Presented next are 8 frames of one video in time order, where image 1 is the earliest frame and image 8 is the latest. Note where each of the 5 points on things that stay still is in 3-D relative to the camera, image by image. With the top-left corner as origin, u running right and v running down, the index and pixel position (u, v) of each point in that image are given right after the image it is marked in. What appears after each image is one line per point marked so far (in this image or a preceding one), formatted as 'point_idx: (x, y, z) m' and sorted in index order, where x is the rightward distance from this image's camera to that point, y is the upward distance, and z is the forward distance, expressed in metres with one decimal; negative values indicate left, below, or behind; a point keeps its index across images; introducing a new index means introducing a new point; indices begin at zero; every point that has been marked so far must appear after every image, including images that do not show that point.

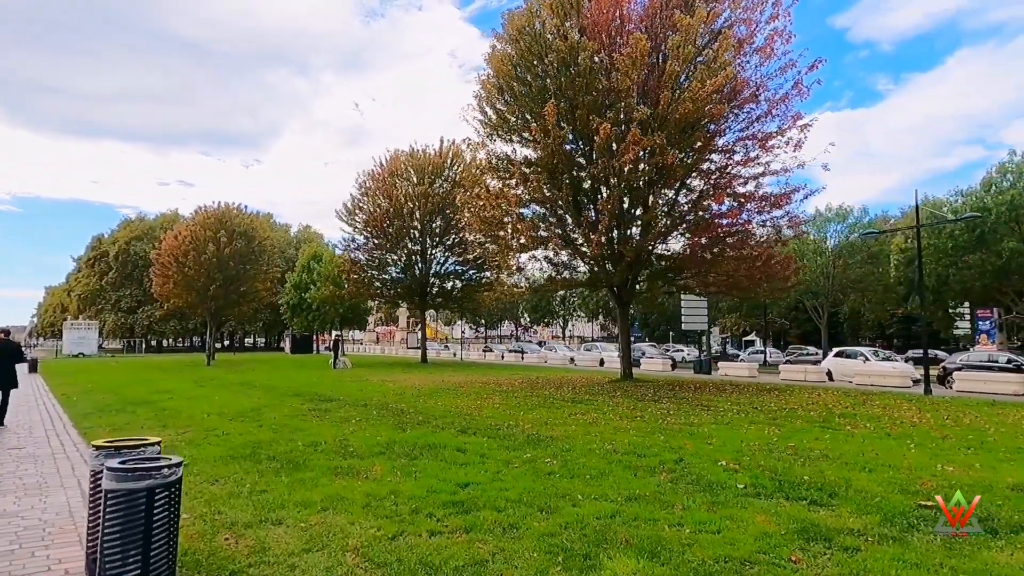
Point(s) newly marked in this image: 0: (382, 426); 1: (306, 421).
0: (-2.4, -2.7, +12.8) m
1: (-4.3, -2.8, +13.8) m
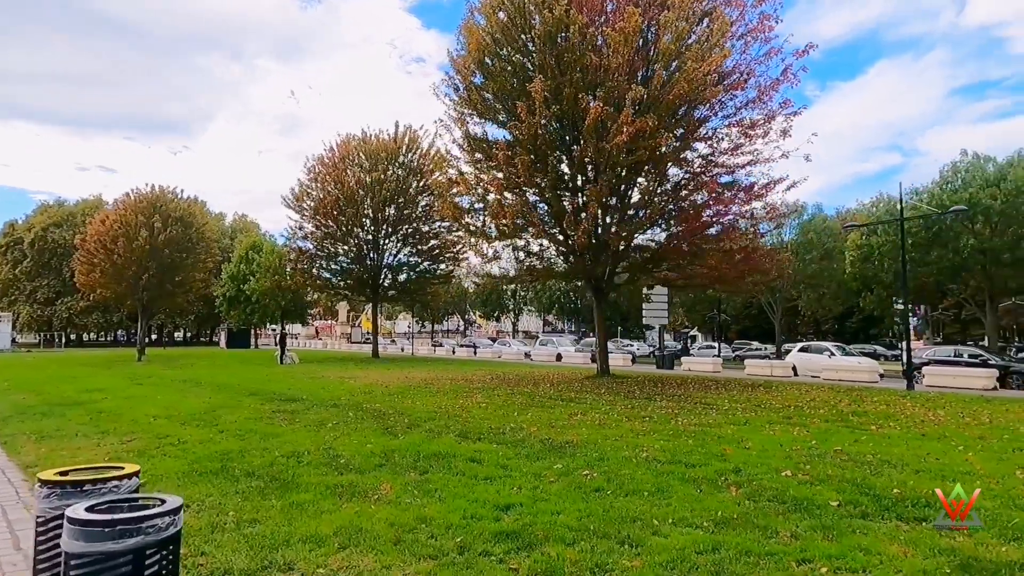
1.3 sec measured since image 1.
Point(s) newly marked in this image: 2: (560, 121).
0: (-2.4, -2.4, +11.2) m
1: (-4.3, -2.5, +12.1) m
2: (+1.6, +4.9, +19.2) m
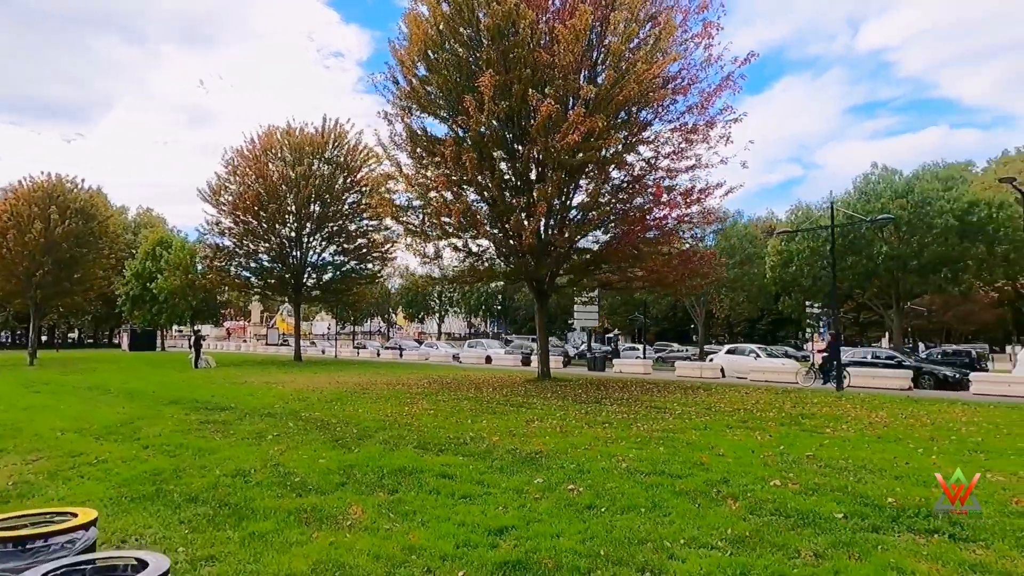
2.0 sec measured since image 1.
0: (-3.0, -2.4, +10.3) m
1: (-5.0, -2.5, +11.0) m
2: (0.0, +4.9, +18.7) m
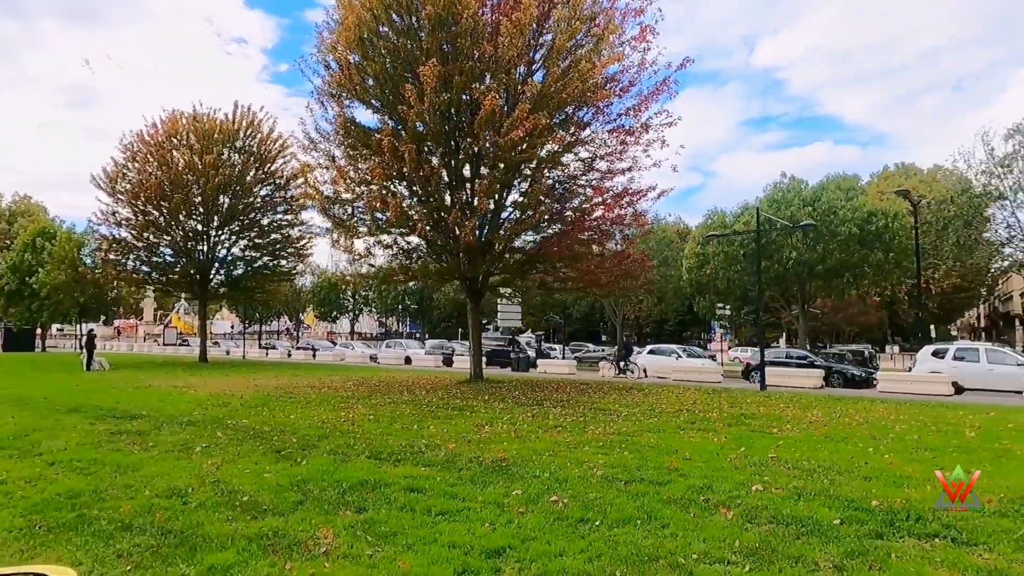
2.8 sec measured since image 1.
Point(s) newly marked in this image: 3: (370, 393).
0: (-3.6, -2.4, +9.4) m
1: (-5.7, -2.4, +9.8) m
2: (-1.6, +4.9, +18.1) m
3: (-4.0, -2.9, +18.6) m
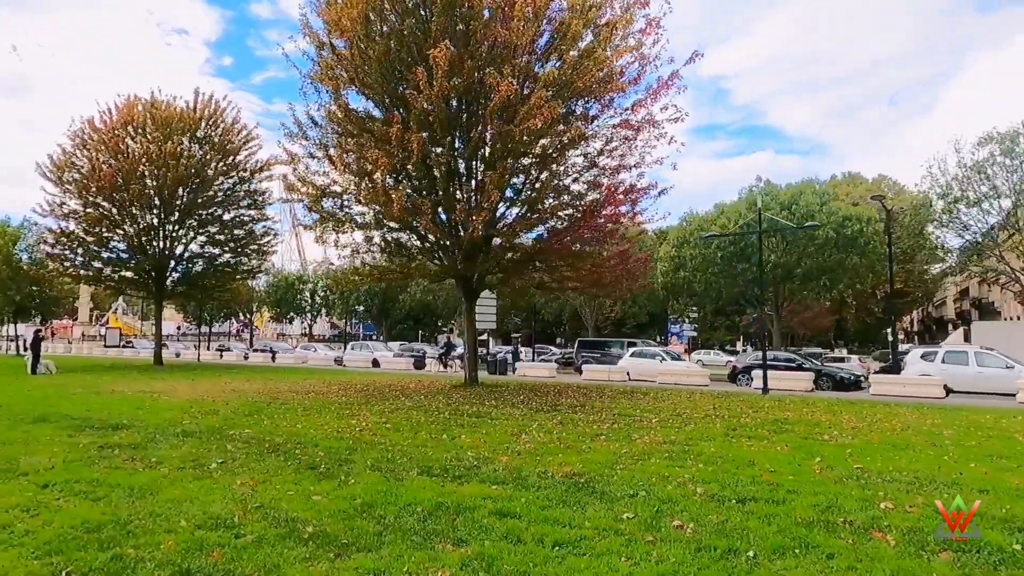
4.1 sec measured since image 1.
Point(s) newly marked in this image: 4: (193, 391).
0: (-2.7, -2.3, +8.2) m
1: (-4.8, -2.3, +8.4) m
2: (-1.4, +4.9, +17.1) m
3: (-3.8, -2.9, +17.3) m
4: (-9.5, -3.1, +19.9) m
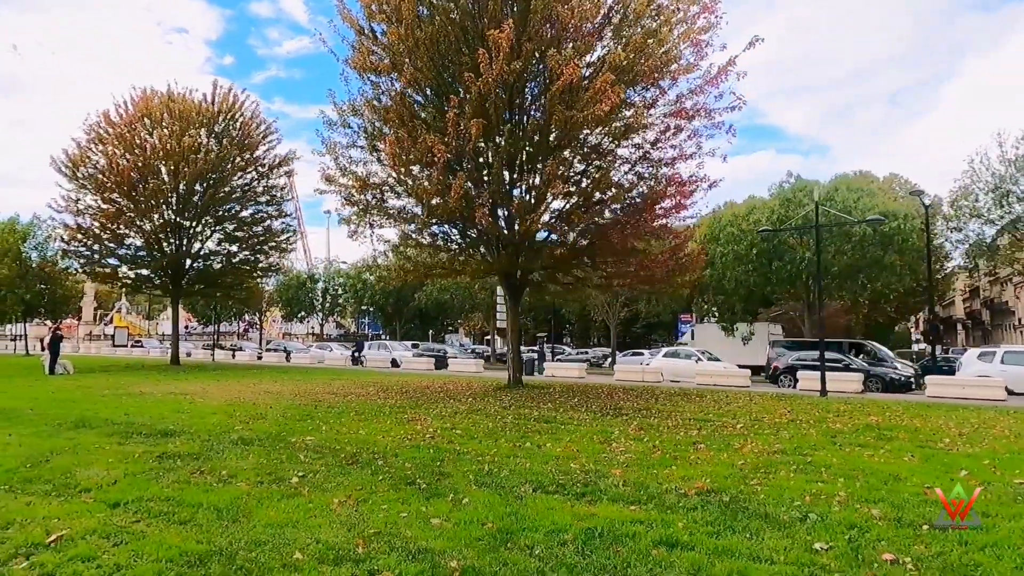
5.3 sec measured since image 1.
0: (-1.4, -2.2, +7.3) m
1: (-3.4, -2.3, +7.5) m
2: (0.0, +5.0, +16.1) m
3: (-2.4, -2.8, +16.4) m
4: (-8.1, -3.0, +19.0) m
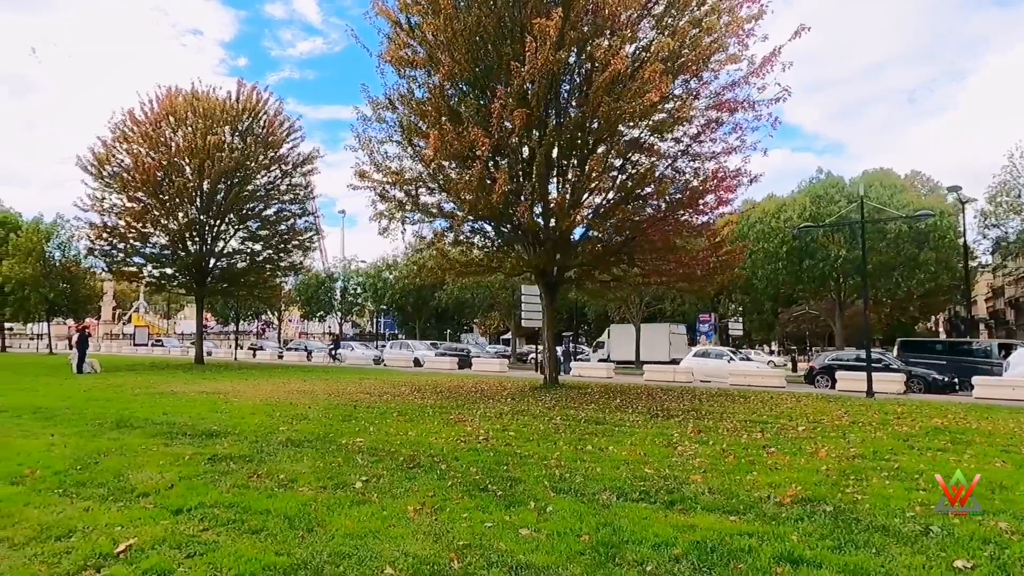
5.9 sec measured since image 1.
0: (-0.5, -2.1, +6.8) m
1: (-2.6, -2.2, +7.1) m
2: (+1.0, +5.1, +15.7) m
3: (-1.4, -2.7, +16.0) m
4: (-7.1, -2.9, +18.7) m
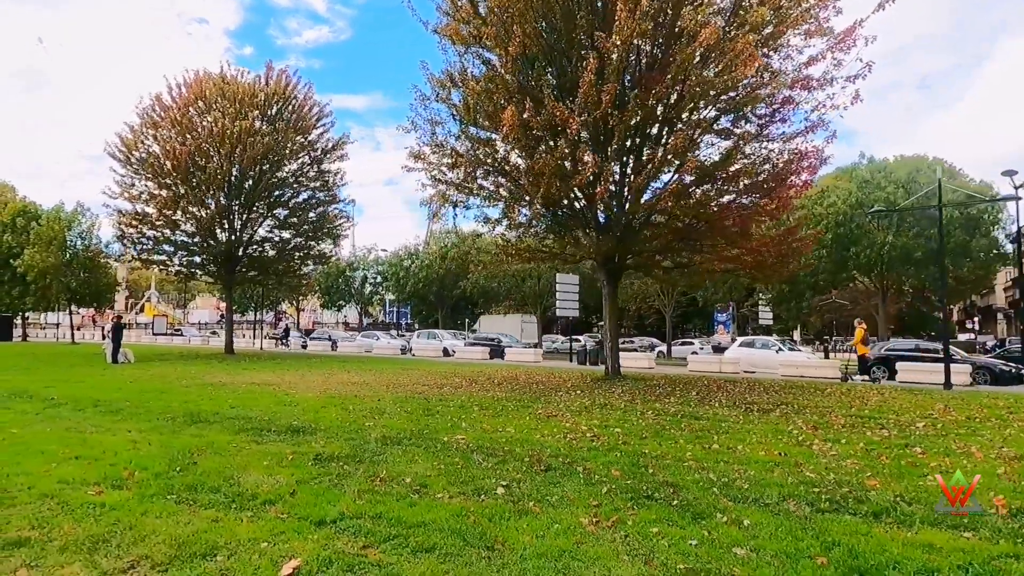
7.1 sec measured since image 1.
0: (+1.1, -2.0, +6.1) m
1: (-1.0, -2.0, +6.3) m
2: (+2.7, +5.4, +14.8) m
3: (+0.3, -2.4, +15.3) m
4: (-5.4, -2.6, +18.0) m
